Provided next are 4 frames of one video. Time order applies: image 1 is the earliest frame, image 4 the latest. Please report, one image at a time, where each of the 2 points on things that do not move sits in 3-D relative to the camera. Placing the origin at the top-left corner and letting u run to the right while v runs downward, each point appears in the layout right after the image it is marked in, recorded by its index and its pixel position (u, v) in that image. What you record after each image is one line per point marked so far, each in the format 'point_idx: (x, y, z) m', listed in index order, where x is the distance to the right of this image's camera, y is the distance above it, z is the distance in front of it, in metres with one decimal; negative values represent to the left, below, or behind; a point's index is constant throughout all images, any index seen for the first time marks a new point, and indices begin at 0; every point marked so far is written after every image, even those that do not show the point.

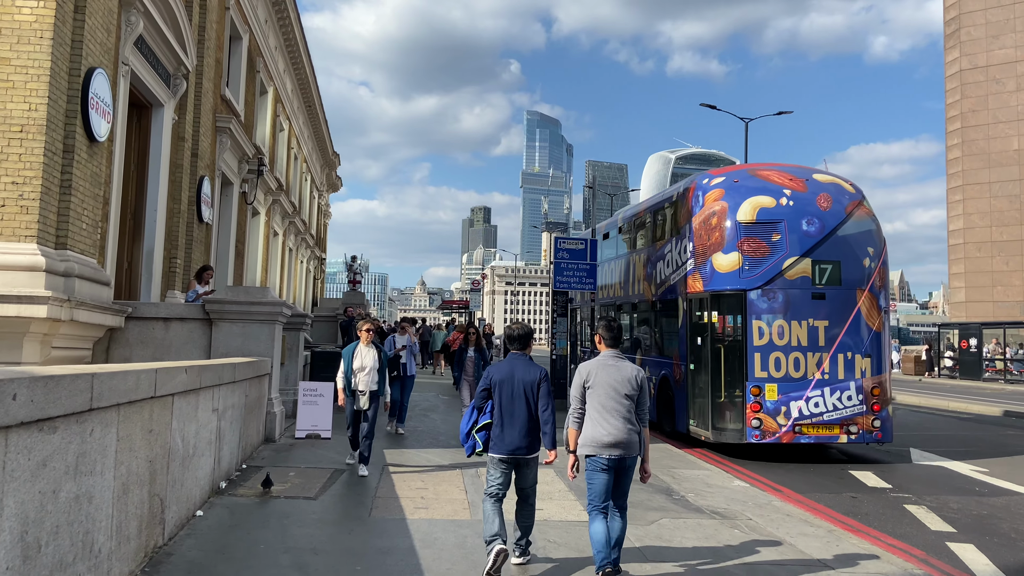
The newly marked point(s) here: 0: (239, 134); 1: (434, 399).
0: (-5.7, +3.2, +16.4) m
1: (-1.4, -2.1, +14.4) m
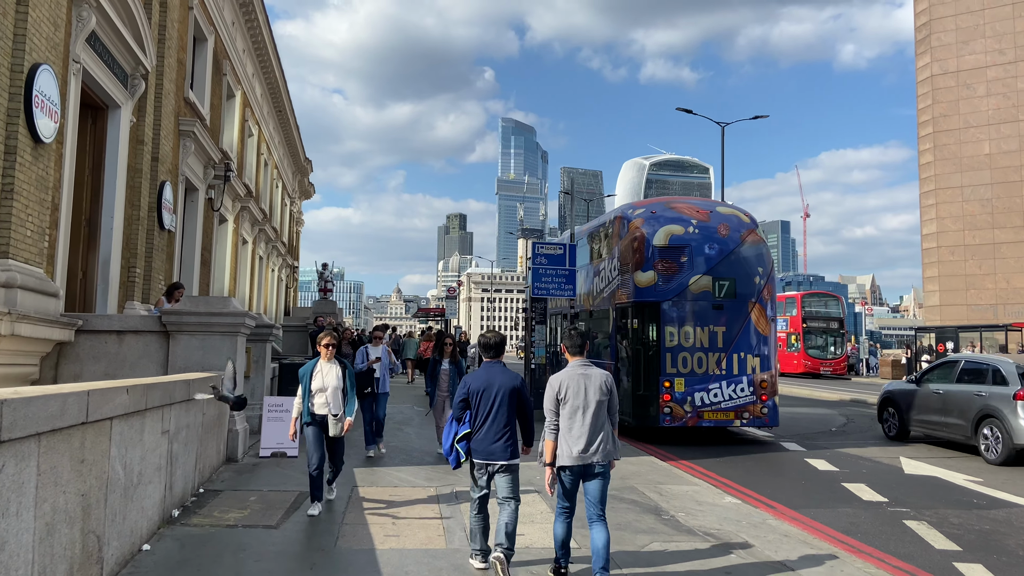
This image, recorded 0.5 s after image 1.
0: (-6.2, +3.0, +15.8) m
1: (-1.8, -2.3, +13.9) m
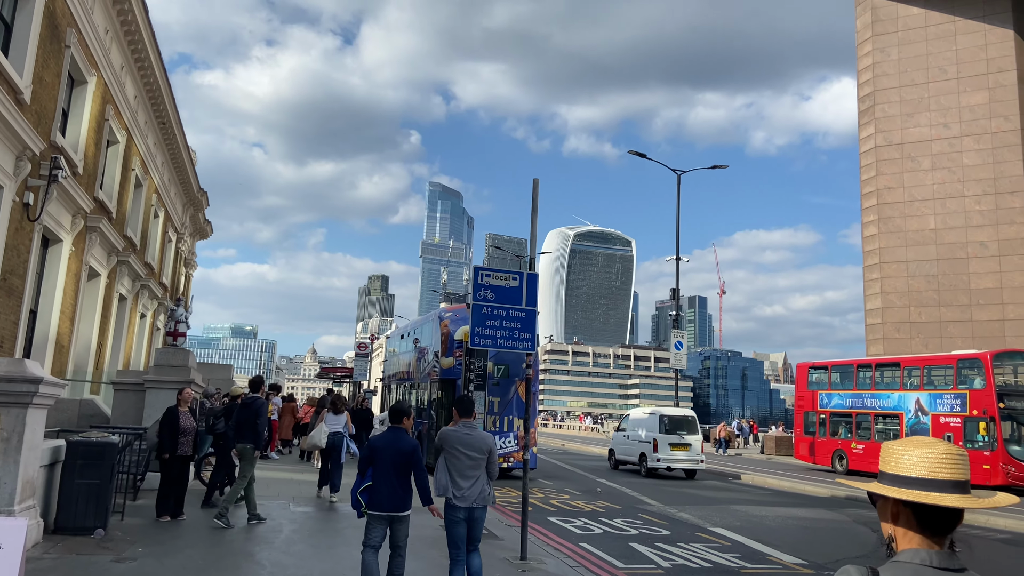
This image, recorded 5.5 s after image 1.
0: (-7.1, +2.5, +11.2) m
1: (-2.8, -2.8, +9.3) m
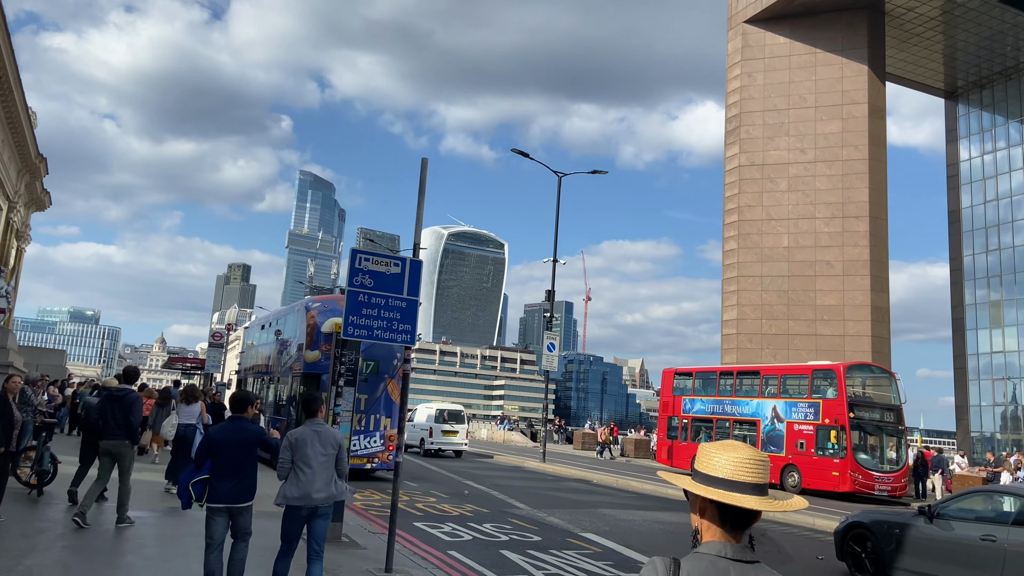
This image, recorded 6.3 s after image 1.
0: (-8.5, +3.0, +9.3) m
1: (-4.2, -2.5, +8.1) m
